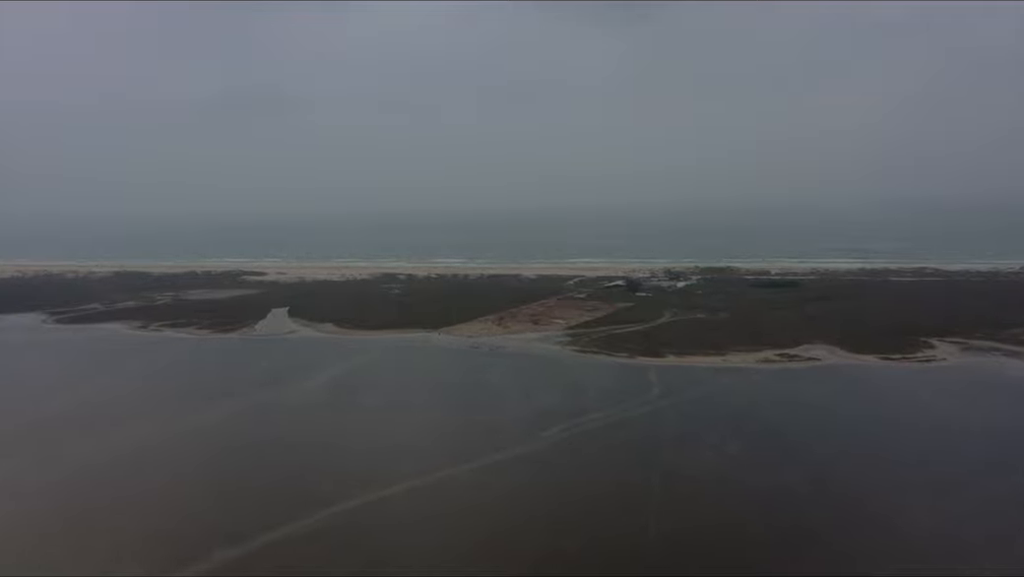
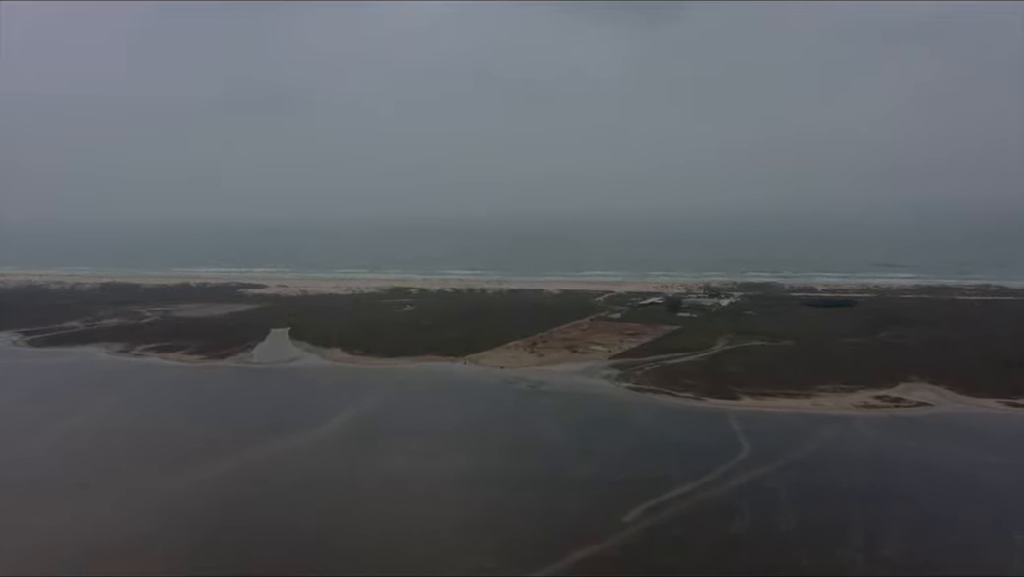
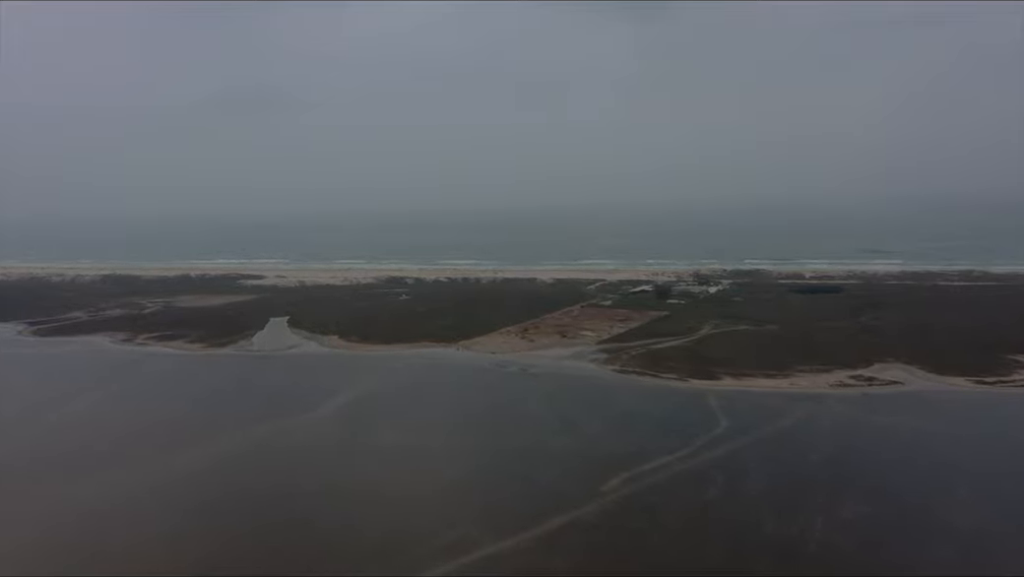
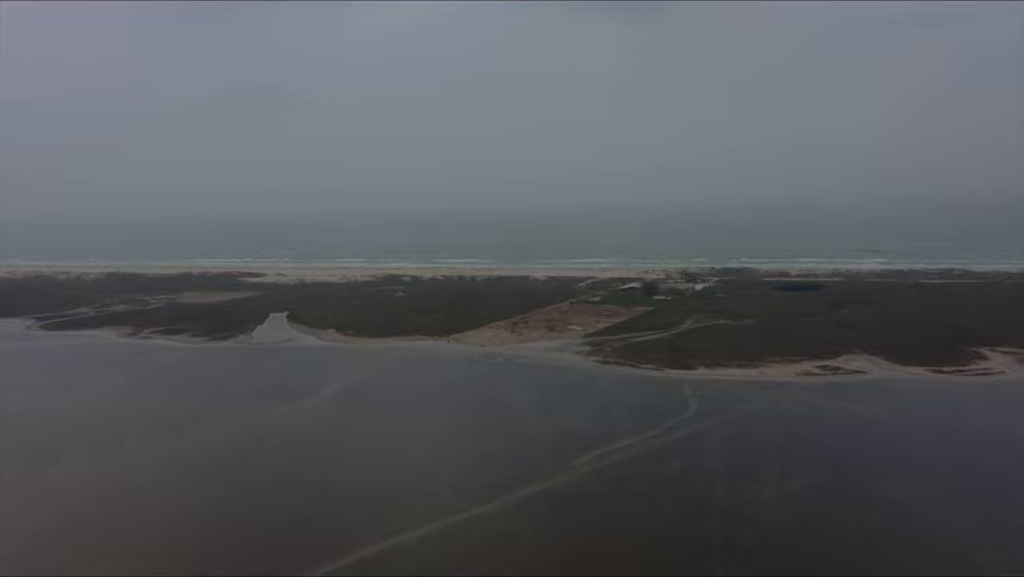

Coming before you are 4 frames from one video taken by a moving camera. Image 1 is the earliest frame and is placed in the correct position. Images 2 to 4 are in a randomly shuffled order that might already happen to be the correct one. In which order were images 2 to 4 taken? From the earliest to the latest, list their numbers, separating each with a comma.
4, 3, 2
